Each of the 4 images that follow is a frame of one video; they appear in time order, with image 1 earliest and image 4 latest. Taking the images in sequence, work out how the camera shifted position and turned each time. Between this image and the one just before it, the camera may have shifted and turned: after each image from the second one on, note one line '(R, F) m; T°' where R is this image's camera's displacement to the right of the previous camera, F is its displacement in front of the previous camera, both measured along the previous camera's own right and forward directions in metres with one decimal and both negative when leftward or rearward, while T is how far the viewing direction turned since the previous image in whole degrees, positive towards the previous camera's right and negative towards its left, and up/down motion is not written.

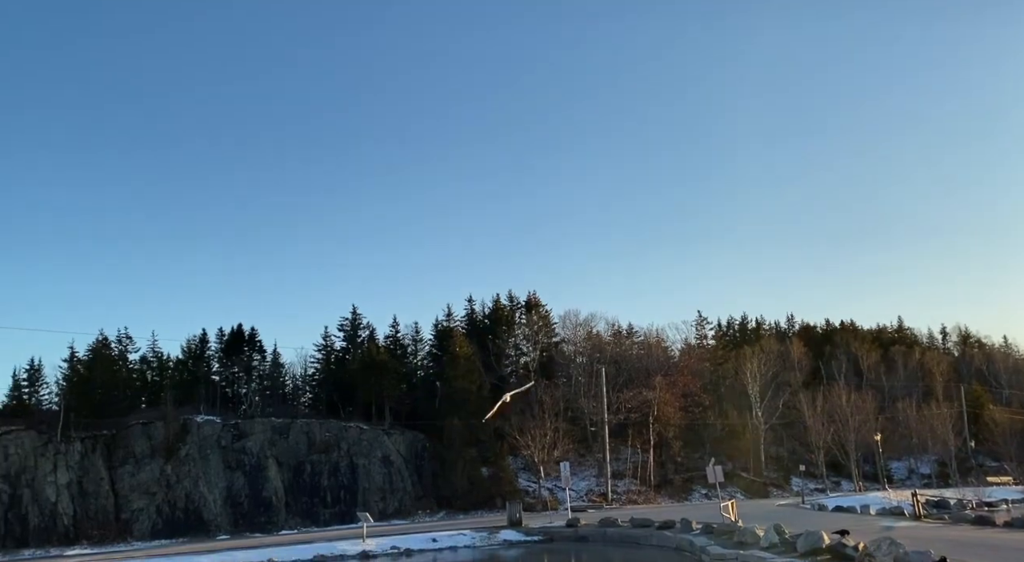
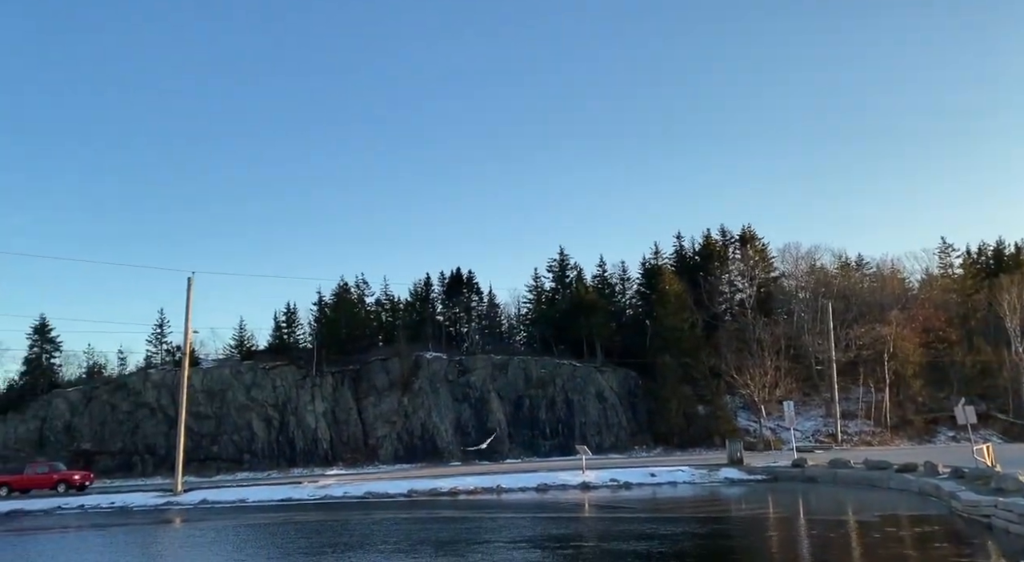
(-0.1, 0.0) m; -13°
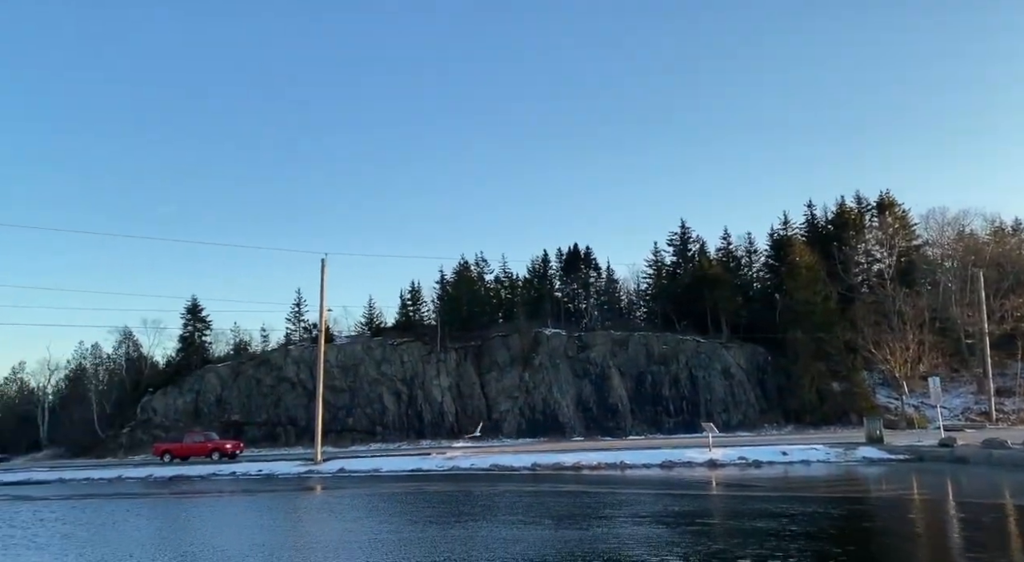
(0.0, +0.2) m; -7°
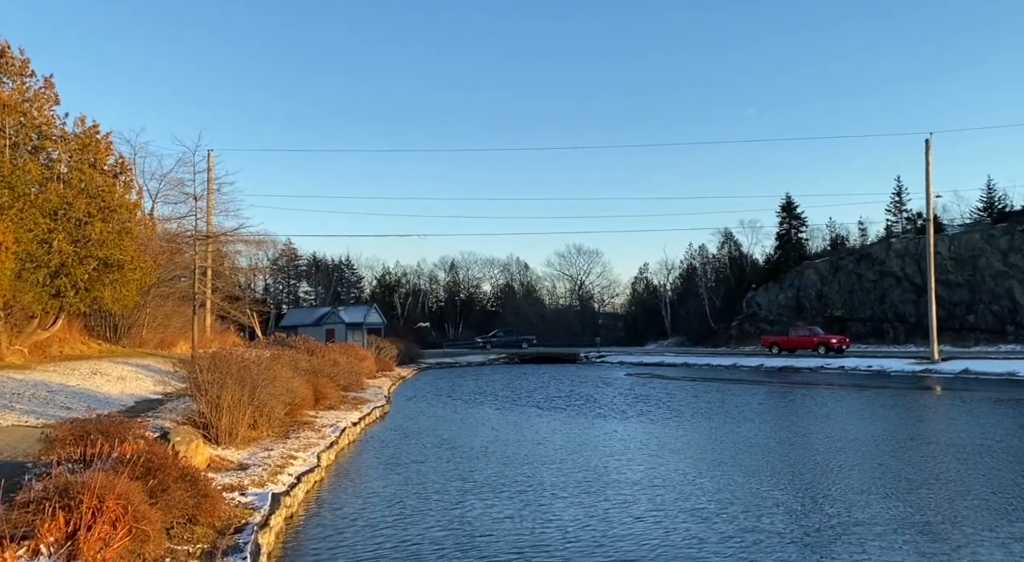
(-0.4, -0.2) m; -35°
